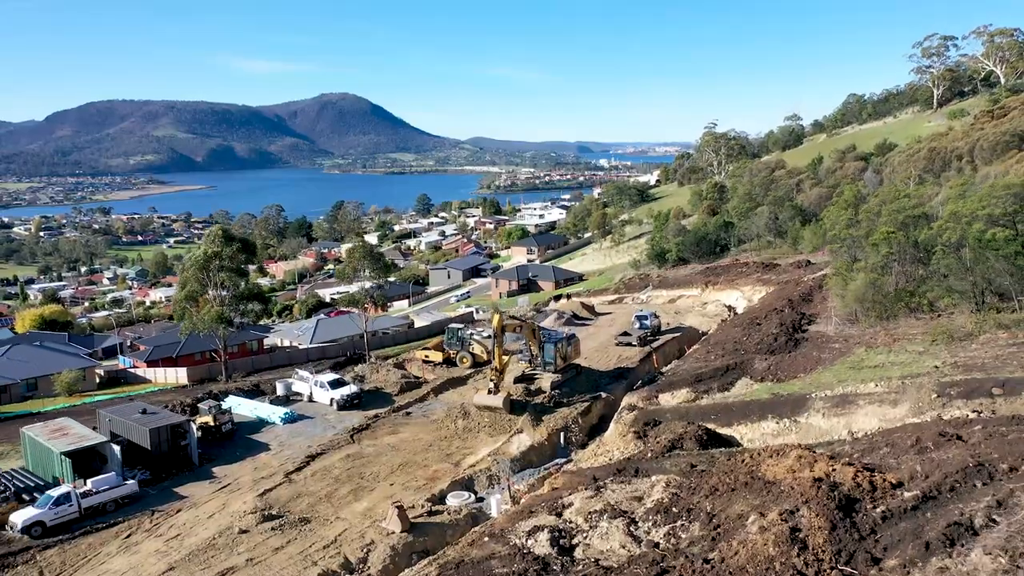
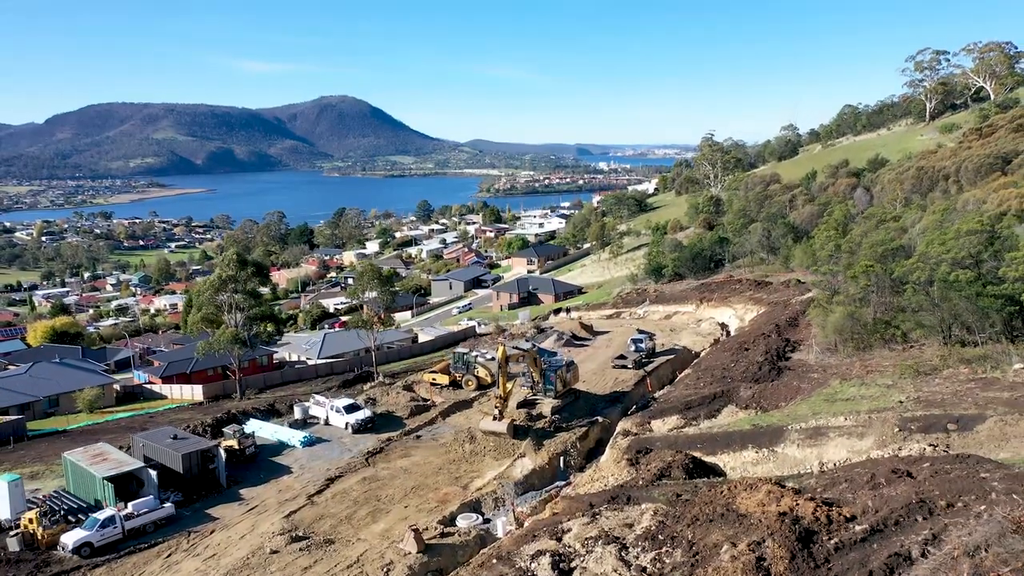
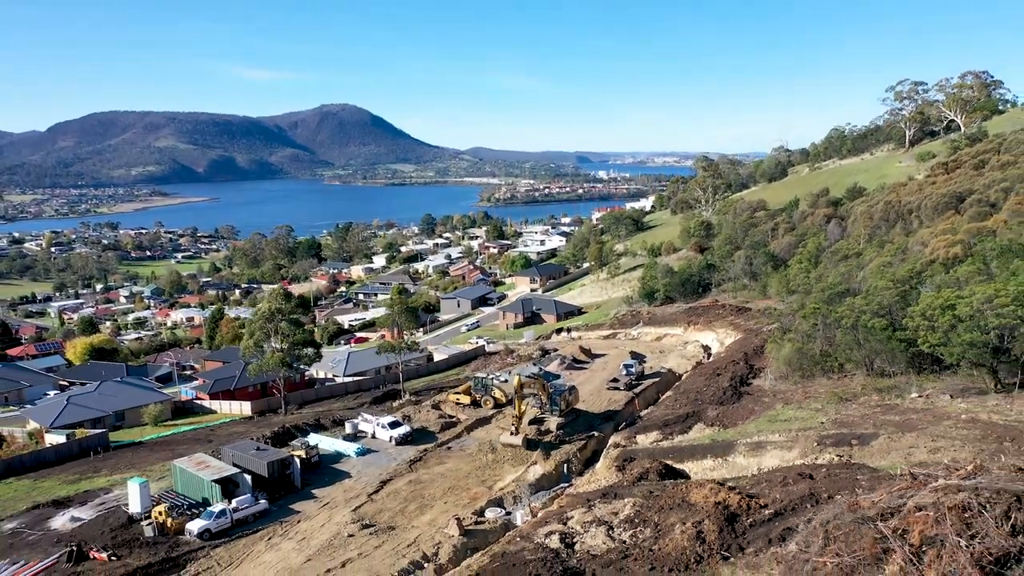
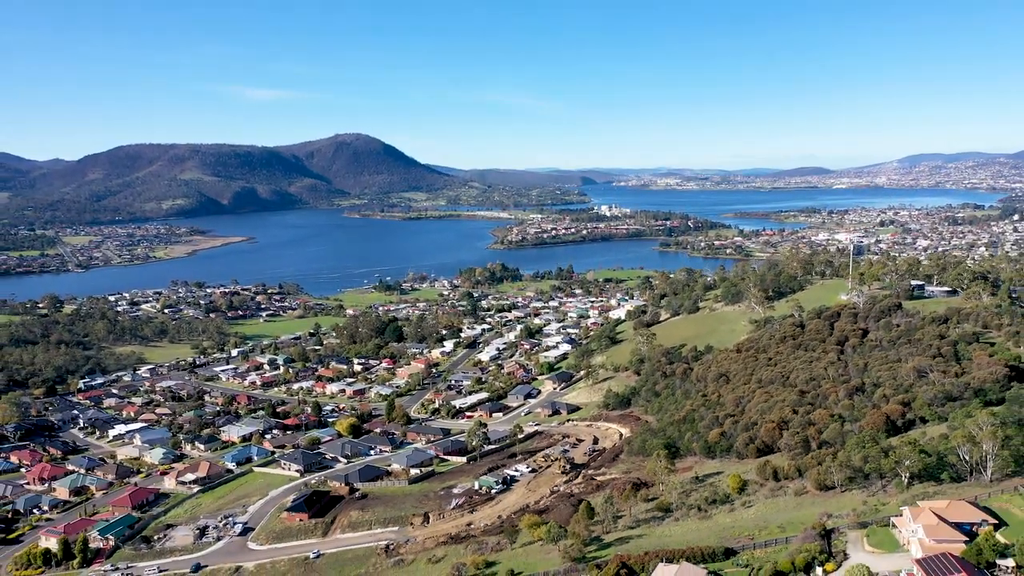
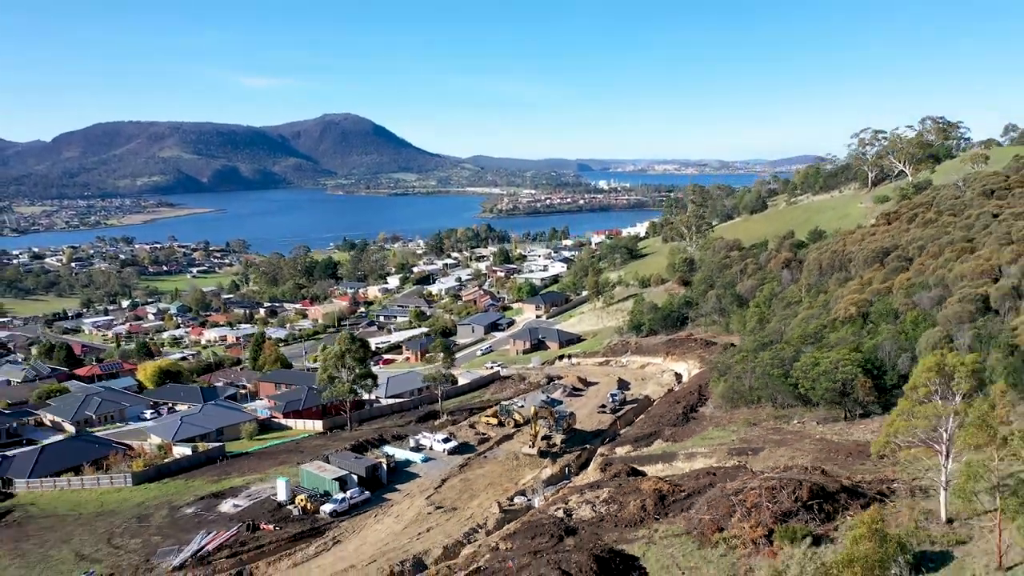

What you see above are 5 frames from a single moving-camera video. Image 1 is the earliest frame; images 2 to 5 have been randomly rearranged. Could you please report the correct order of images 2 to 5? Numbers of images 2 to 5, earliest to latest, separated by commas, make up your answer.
2, 3, 5, 4
